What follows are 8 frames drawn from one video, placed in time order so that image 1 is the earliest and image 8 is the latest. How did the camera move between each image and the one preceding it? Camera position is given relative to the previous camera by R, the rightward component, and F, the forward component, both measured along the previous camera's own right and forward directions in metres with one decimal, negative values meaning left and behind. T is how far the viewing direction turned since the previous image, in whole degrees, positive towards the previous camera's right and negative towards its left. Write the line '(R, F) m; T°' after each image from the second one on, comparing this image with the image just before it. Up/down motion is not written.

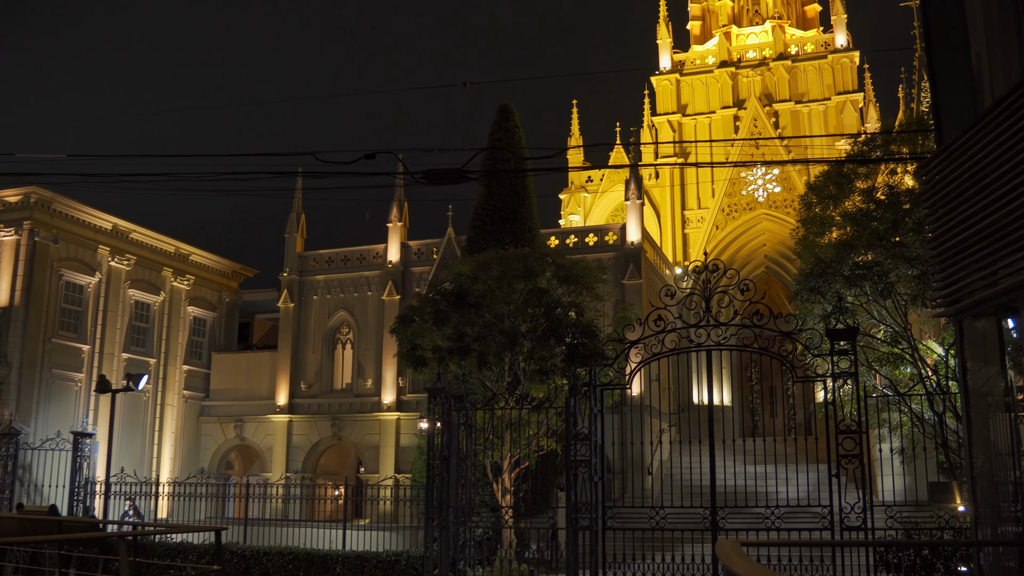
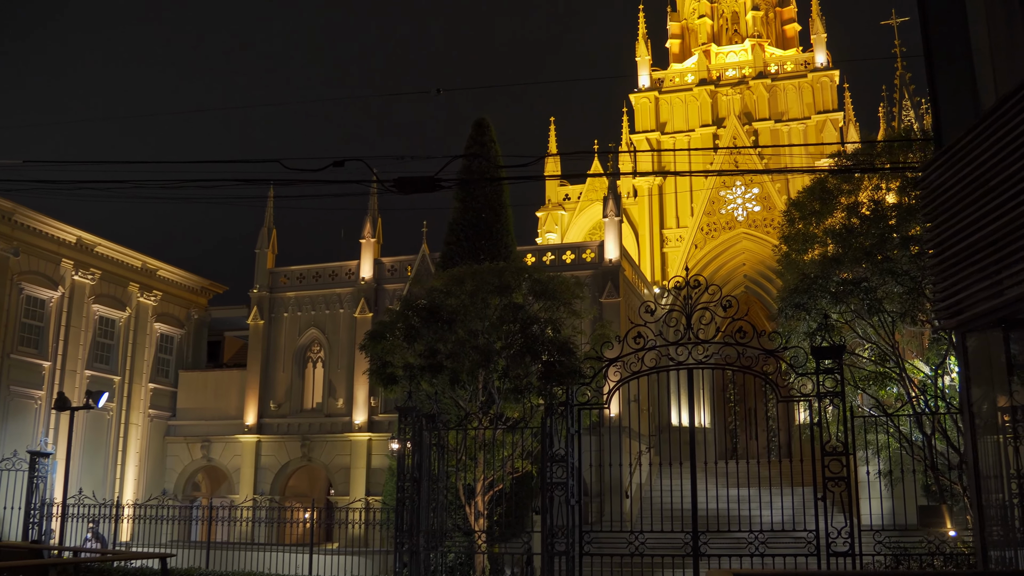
(0.0, +0.6) m; +1°
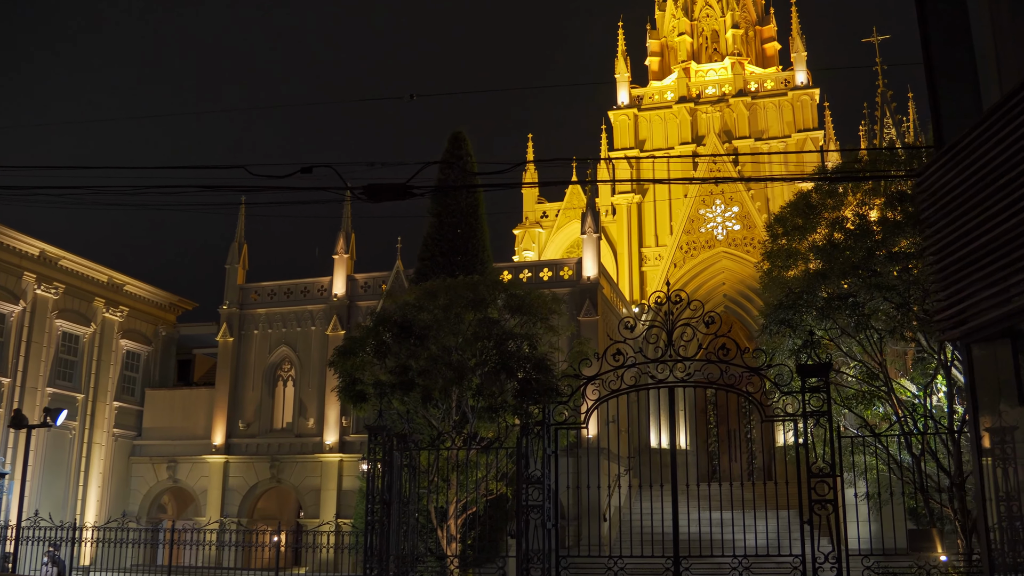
(0.0, +0.6) m; +1°
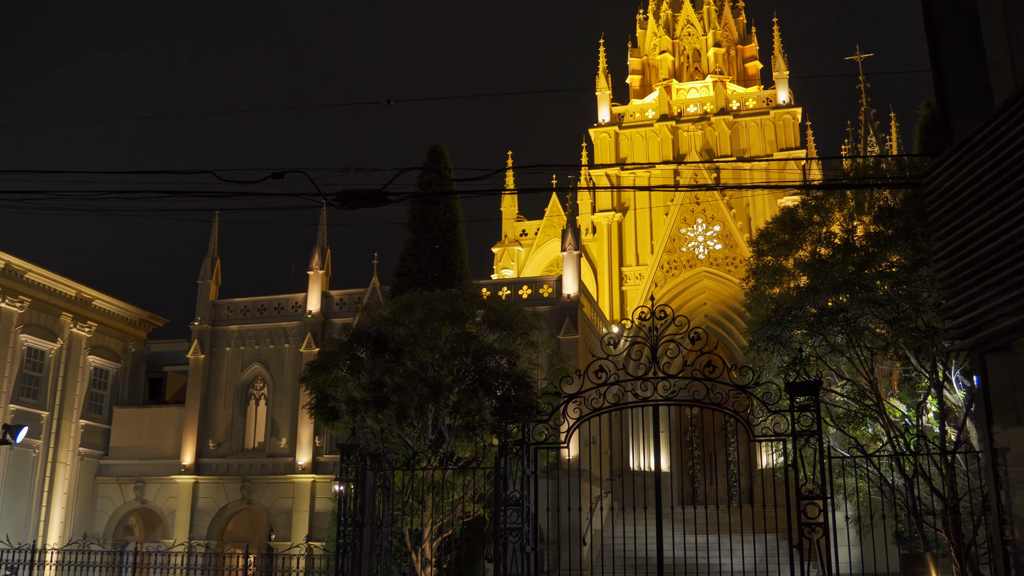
(0.0, +0.5) m; +1°
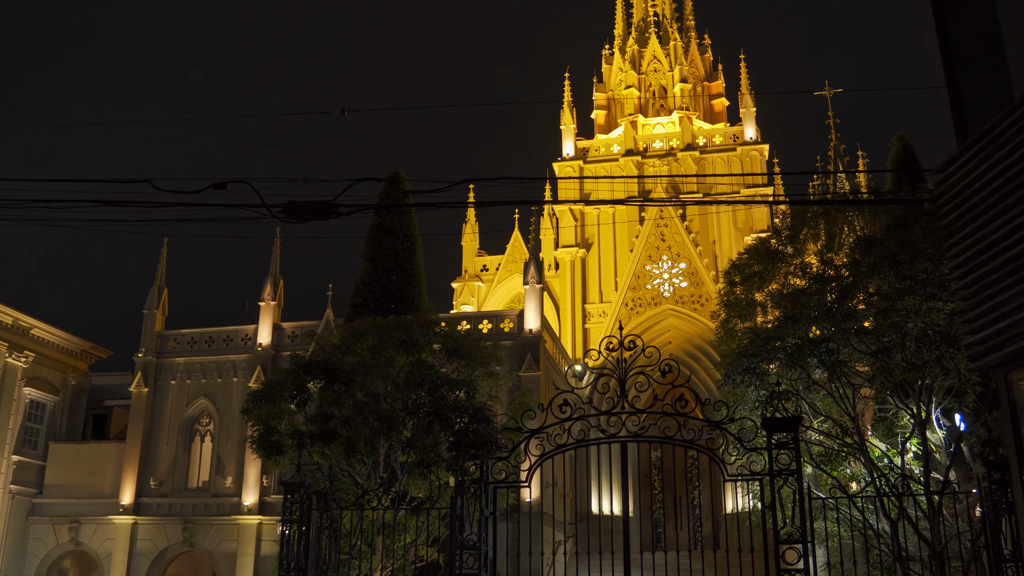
(0.0, +0.9) m; +2°
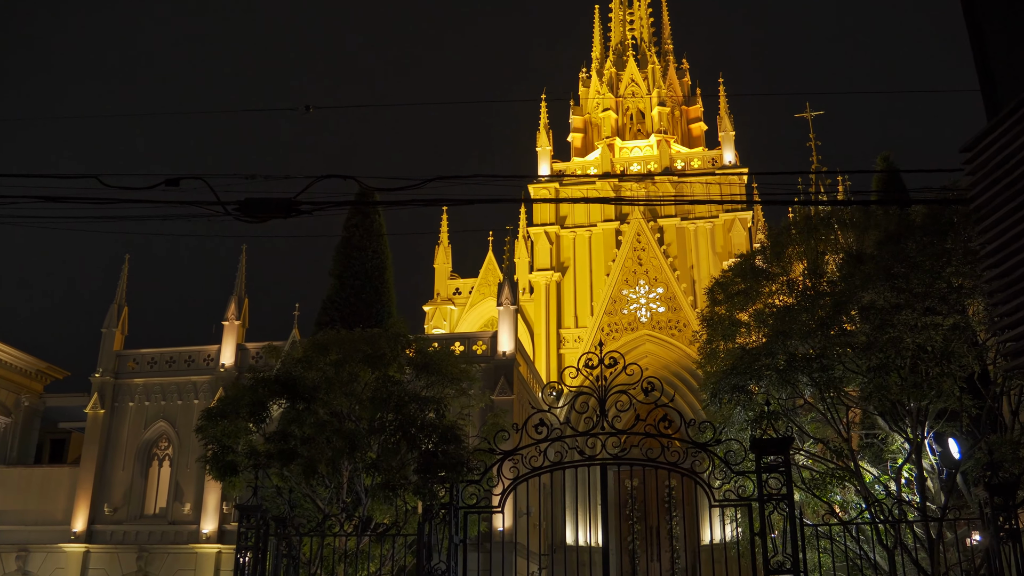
(0.0, +0.8) m; +2°
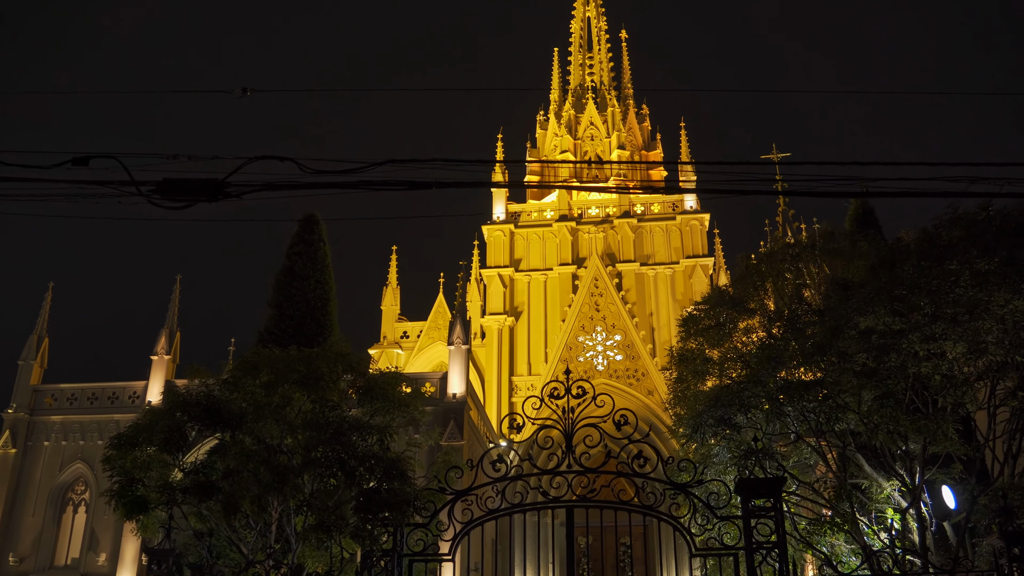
(-0.1, +1.3) m; +3°
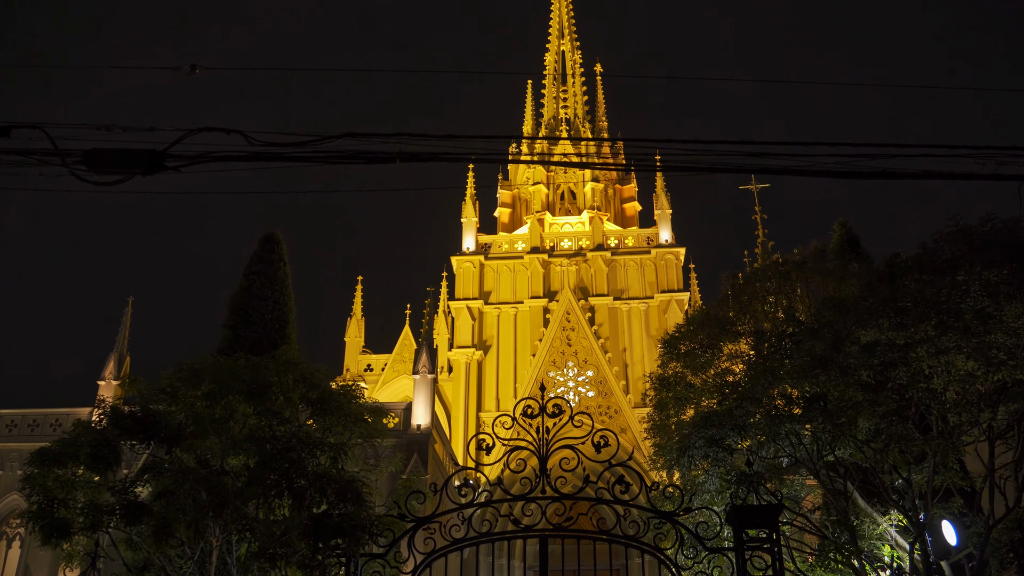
(0.0, +0.9) m; +2°
